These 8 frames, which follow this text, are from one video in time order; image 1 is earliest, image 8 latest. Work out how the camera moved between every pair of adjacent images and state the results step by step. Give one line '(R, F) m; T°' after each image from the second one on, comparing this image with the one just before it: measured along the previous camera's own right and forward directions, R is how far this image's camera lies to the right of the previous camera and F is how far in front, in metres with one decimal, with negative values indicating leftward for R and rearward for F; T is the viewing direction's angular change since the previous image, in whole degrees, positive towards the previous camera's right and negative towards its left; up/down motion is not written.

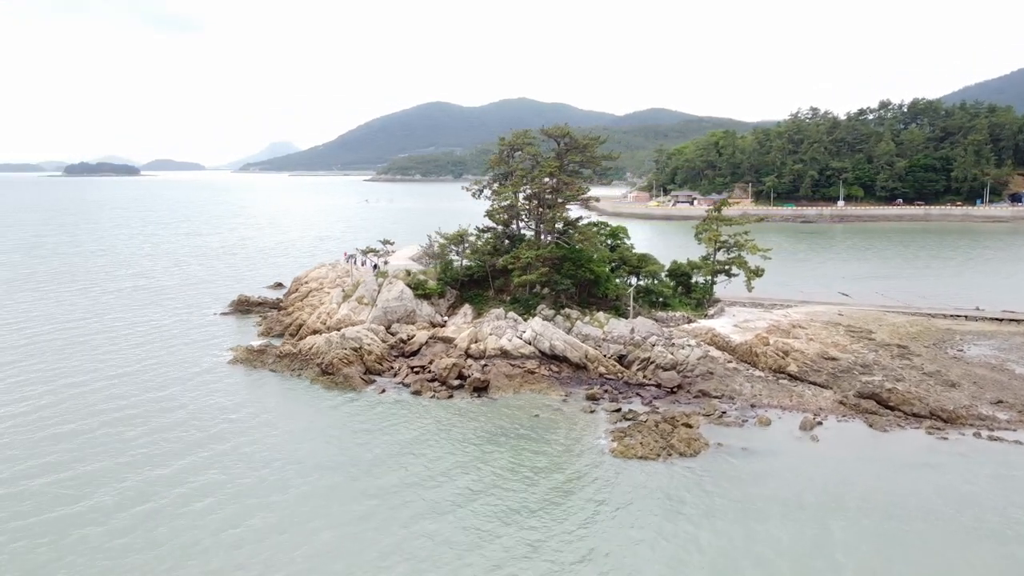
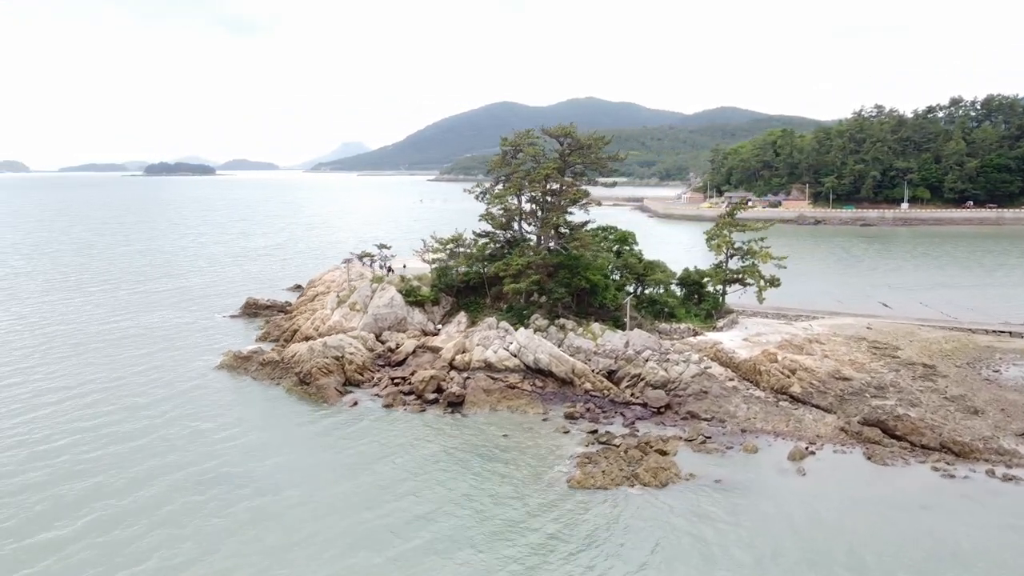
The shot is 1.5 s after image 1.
(+2.6, +1.6) m; -5°
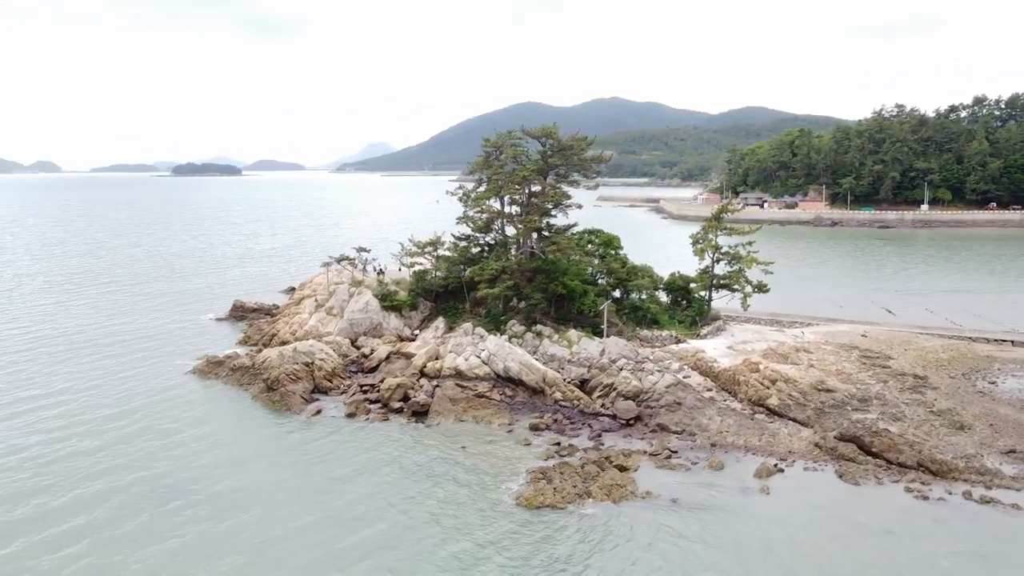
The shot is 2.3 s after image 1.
(+1.7, +0.8) m; -2°
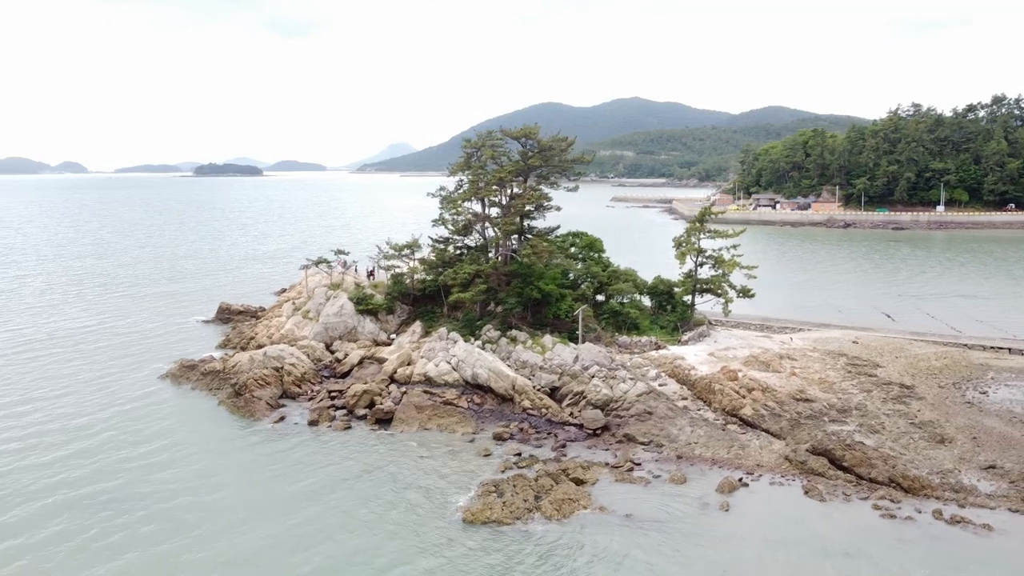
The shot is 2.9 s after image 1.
(+1.5, +0.7) m; -1°
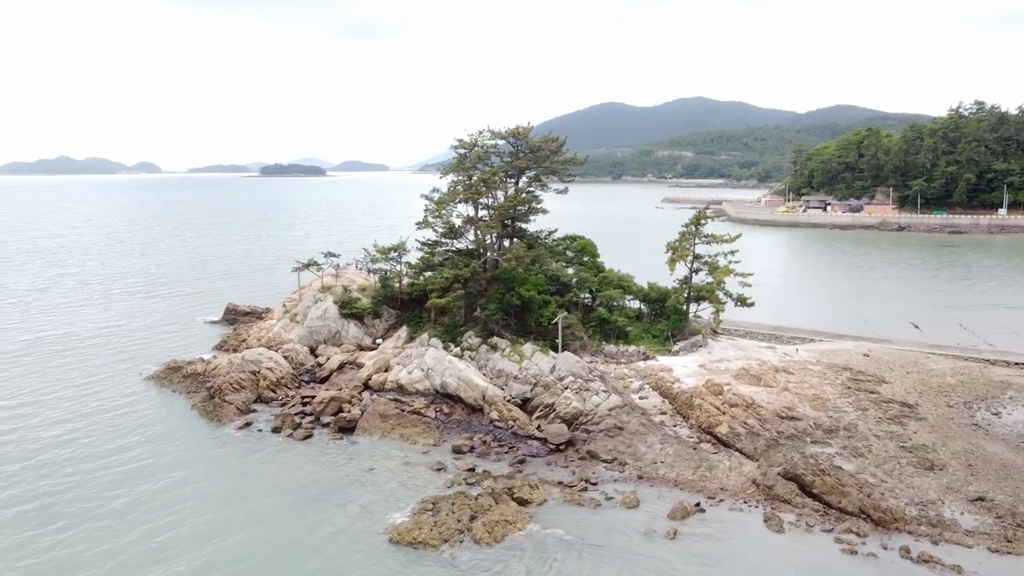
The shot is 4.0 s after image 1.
(+2.5, +1.1) m; -4°
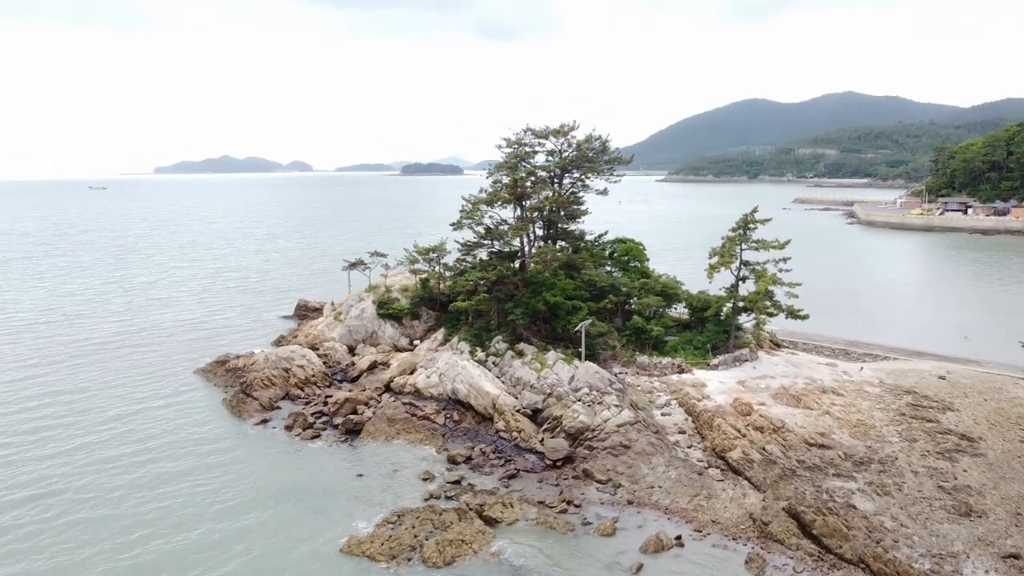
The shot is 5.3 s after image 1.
(+3.3, +1.2) m; -9°
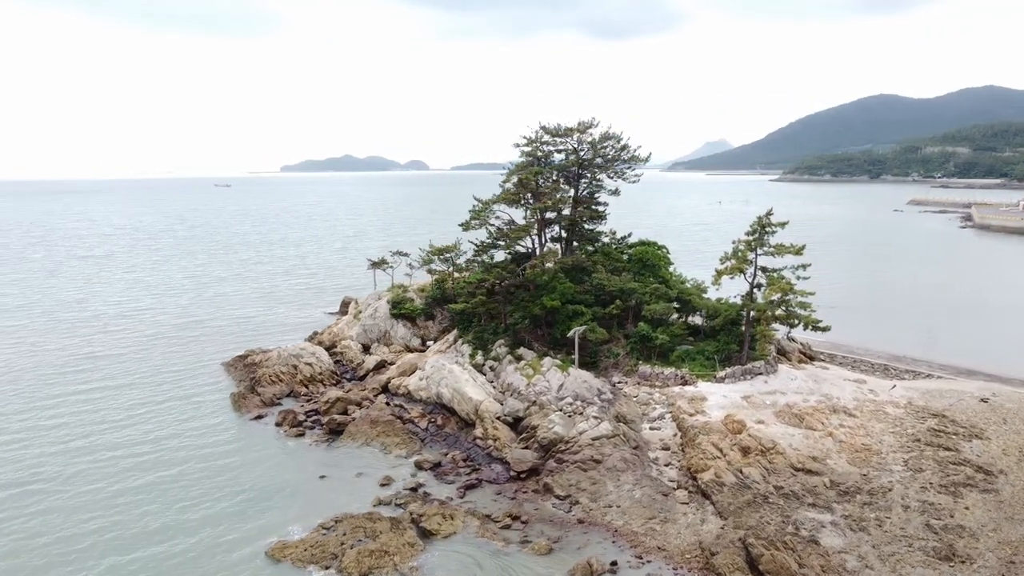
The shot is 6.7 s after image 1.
(+3.3, +1.0) m; -8°
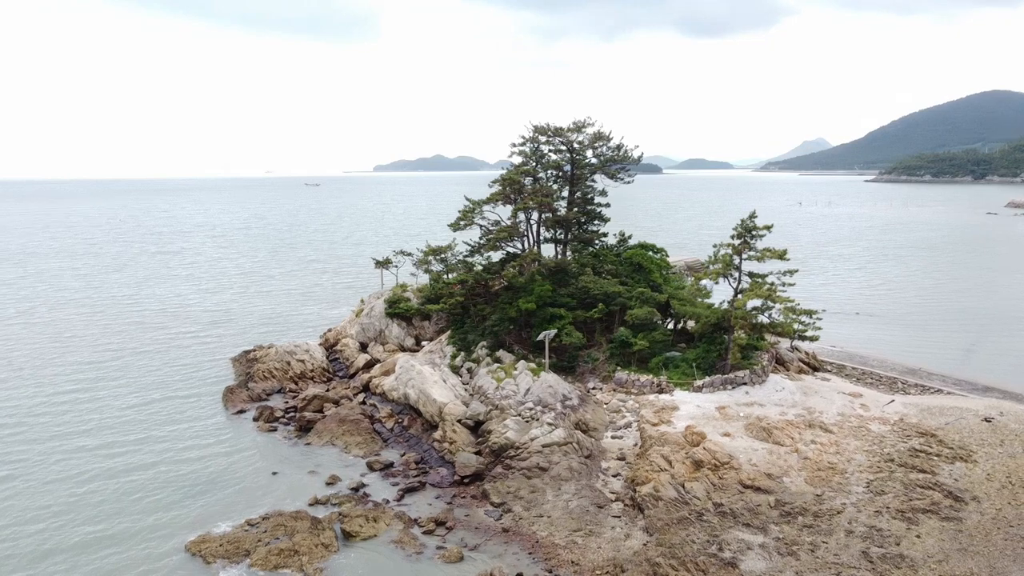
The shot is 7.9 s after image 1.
(+3.2, +0.5) m; -6°
